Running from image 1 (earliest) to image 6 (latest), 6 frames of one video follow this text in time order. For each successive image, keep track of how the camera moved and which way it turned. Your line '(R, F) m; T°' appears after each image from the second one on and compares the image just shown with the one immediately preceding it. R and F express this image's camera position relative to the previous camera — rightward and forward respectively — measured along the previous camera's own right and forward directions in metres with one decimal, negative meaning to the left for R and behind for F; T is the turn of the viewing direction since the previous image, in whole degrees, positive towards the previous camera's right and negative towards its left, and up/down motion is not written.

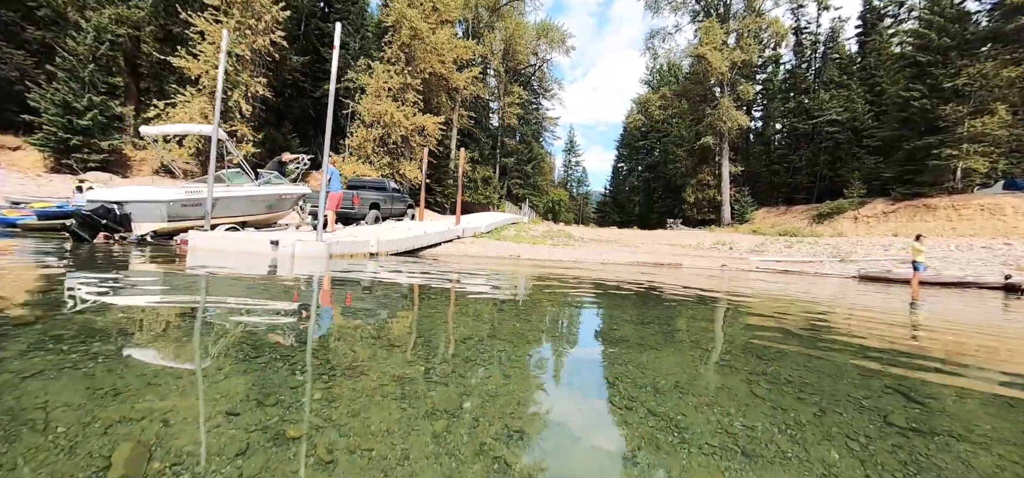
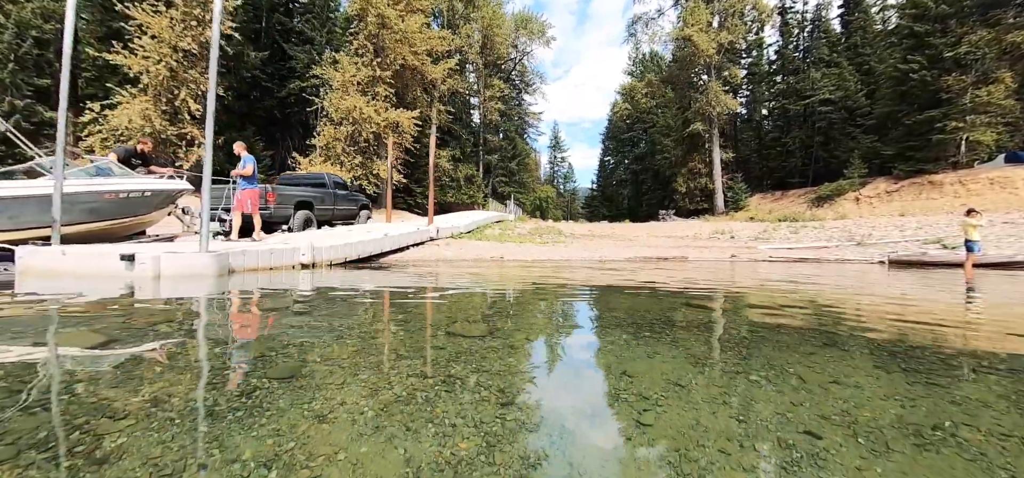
(+0.2, +1.5) m; +2°
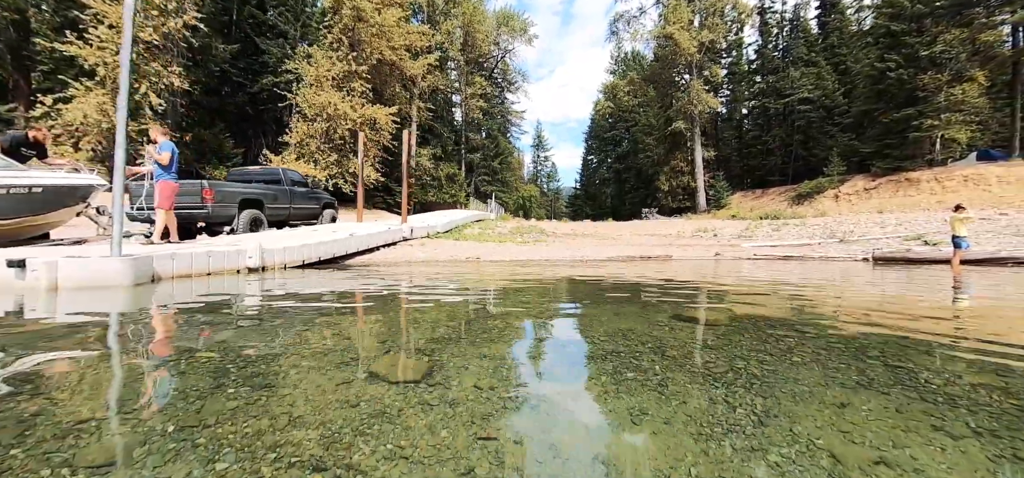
(+0.2, +0.5) m; +2°
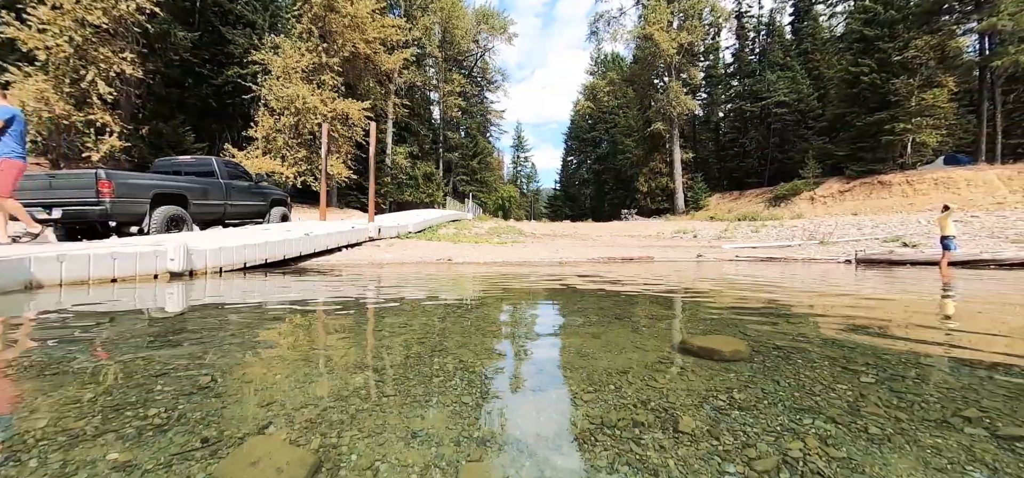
(+0.1, +0.6) m; +3°
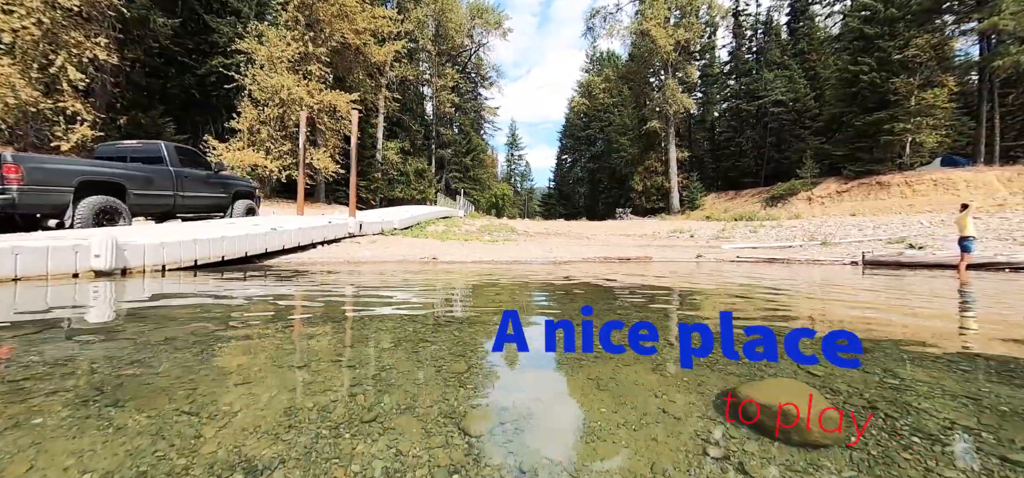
(+0.1, +0.5) m; +1°
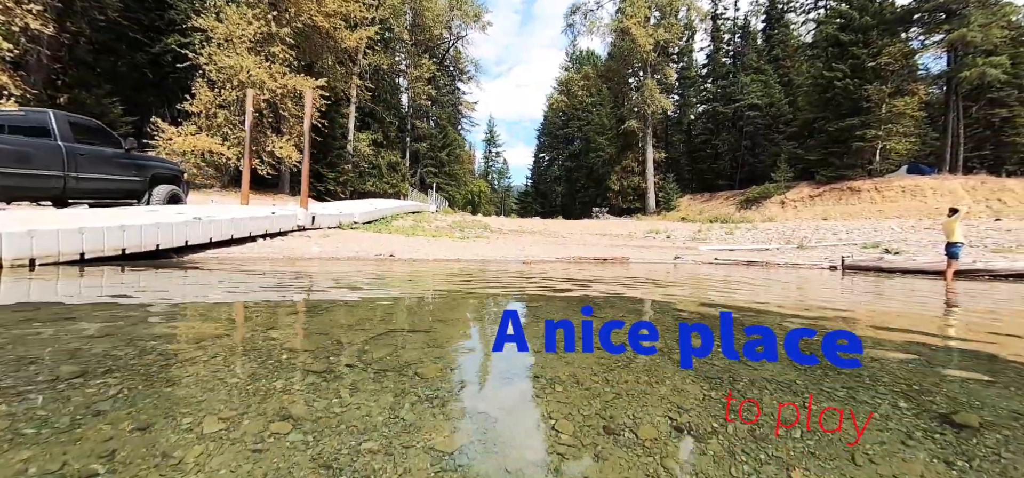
(+0.1, +0.6) m; +3°
